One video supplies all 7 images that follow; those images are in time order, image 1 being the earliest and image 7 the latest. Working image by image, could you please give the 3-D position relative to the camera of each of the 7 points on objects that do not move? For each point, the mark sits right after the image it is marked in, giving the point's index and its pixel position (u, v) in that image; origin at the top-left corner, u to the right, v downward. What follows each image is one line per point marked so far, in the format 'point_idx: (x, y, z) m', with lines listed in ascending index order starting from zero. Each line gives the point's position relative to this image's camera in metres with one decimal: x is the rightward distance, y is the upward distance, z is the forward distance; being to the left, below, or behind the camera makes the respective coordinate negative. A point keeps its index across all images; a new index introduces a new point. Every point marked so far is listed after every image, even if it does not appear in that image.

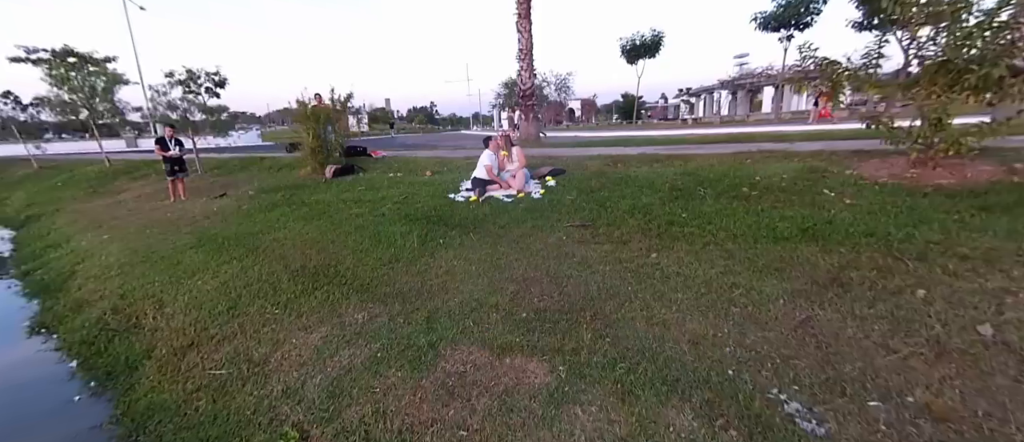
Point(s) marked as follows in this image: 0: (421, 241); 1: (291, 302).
0: (-1.2, -0.3, +4.9) m
1: (-2.2, -0.8, +3.8) m
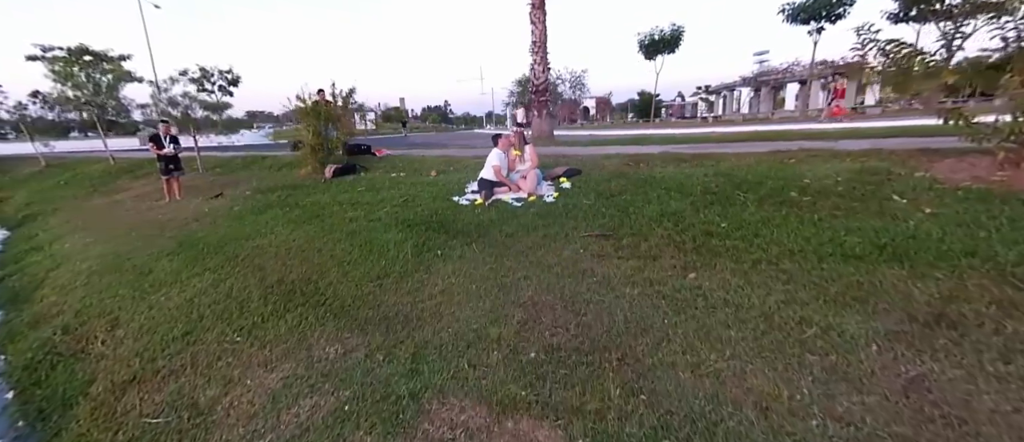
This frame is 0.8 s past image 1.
0: (-1.1, -0.4, +4.3) m
1: (-2.2, -0.9, +3.2) m
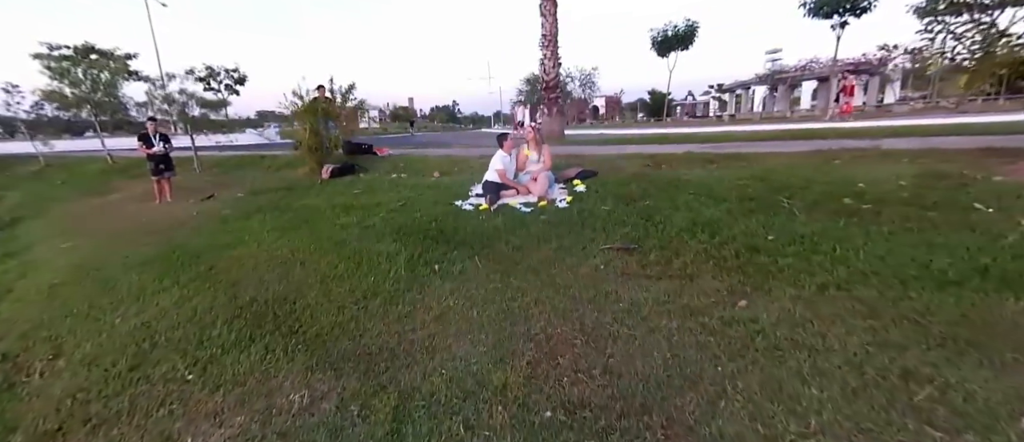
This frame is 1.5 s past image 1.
0: (-1.0, -0.5, +3.7) m
1: (-2.1, -1.0, +2.6) m
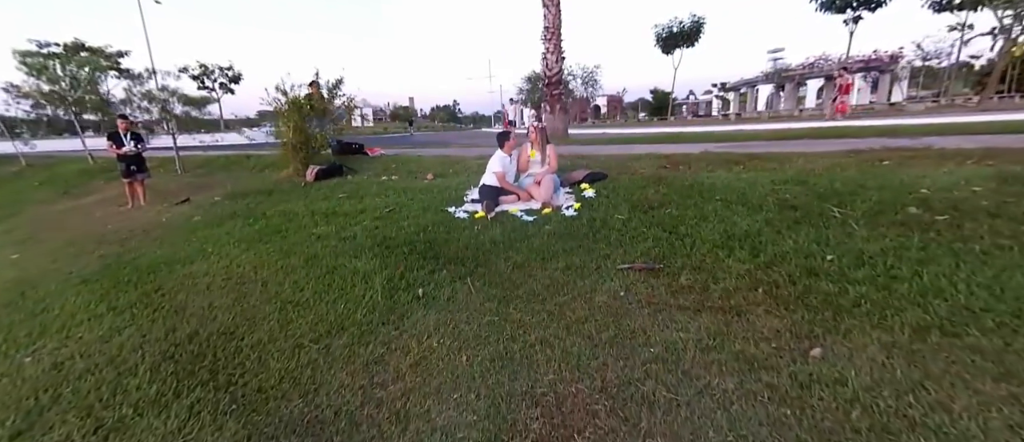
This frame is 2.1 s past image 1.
0: (-1.0, -0.6, +3.1) m
1: (-2.1, -1.1, +2.0) m
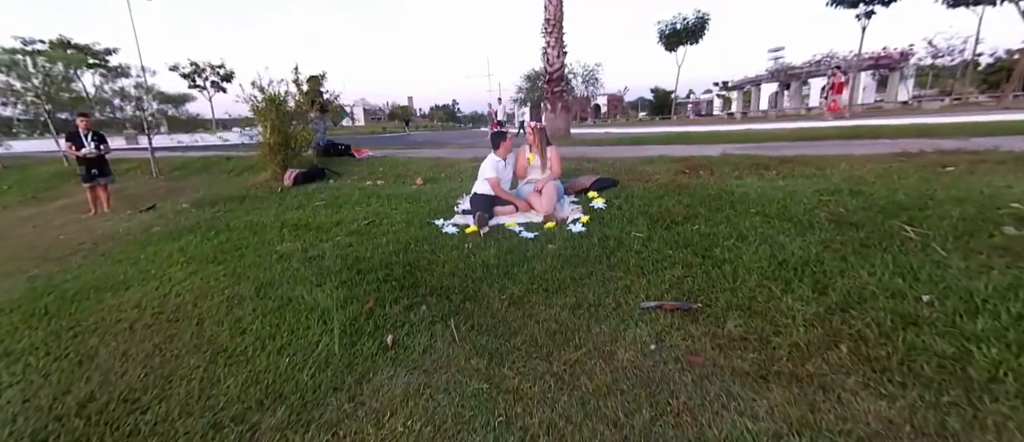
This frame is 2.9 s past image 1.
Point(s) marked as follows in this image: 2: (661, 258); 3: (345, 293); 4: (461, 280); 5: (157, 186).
0: (-1.1, -0.7, +2.4) m
1: (-2.1, -1.3, +1.3) m
2: (+1.2, -0.3, +3.0) m
3: (-1.3, -0.6, +2.9) m
4: (-0.4, -0.5, +3.0) m
5: (-8.4, +0.9, +8.9) m
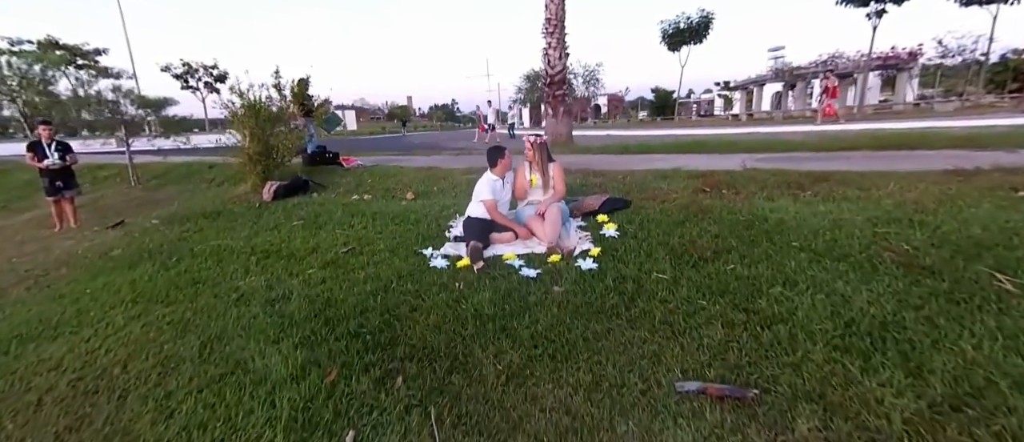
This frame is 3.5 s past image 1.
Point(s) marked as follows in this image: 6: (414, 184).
0: (-1.1, -1.0, +1.9) m
1: (-2.2, -1.6, +0.8) m
2: (+1.2, -0.6, +2.4) m
3: (-1.3, -0.9, +2.4) m
4: (-0.4, -0.8, +2.4) m
5: (-8.4, +0.6, +8.3) m
6: (-1.7, +0.7, +6.6) m
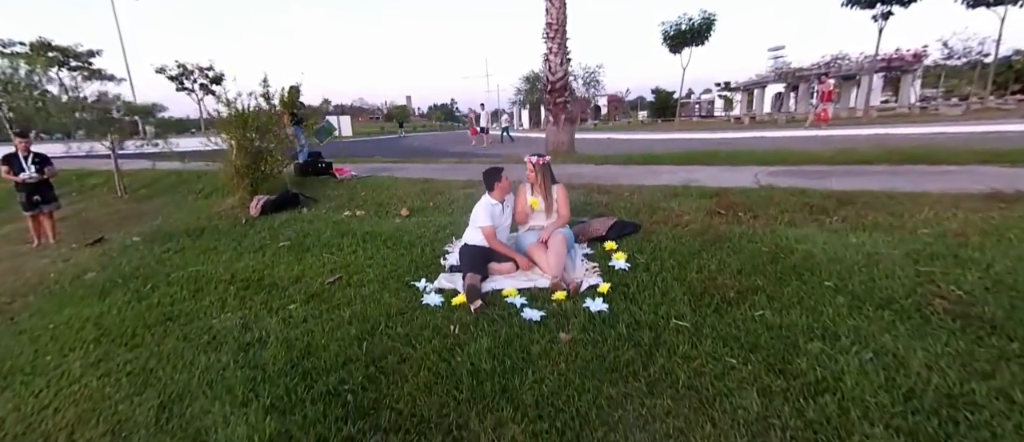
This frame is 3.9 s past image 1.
0: (-1.1, -1.3, +1.6) m
1: (-2.1, -1.9, +0.5) m
2: (+1.2, -0.9, +2.1) m
3: (-1.3, -1.1, +2.1) m
4: (-0.4, -1.0, +2.1) m
5: (-8.4, +0.3, +8.0) m
6: (-1.7, +0.4, +6.3) m
